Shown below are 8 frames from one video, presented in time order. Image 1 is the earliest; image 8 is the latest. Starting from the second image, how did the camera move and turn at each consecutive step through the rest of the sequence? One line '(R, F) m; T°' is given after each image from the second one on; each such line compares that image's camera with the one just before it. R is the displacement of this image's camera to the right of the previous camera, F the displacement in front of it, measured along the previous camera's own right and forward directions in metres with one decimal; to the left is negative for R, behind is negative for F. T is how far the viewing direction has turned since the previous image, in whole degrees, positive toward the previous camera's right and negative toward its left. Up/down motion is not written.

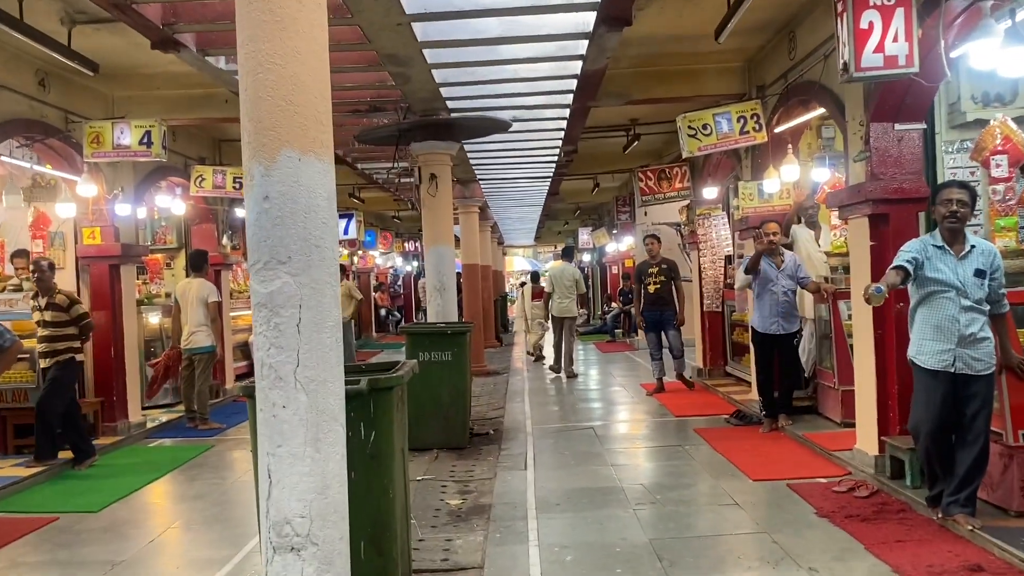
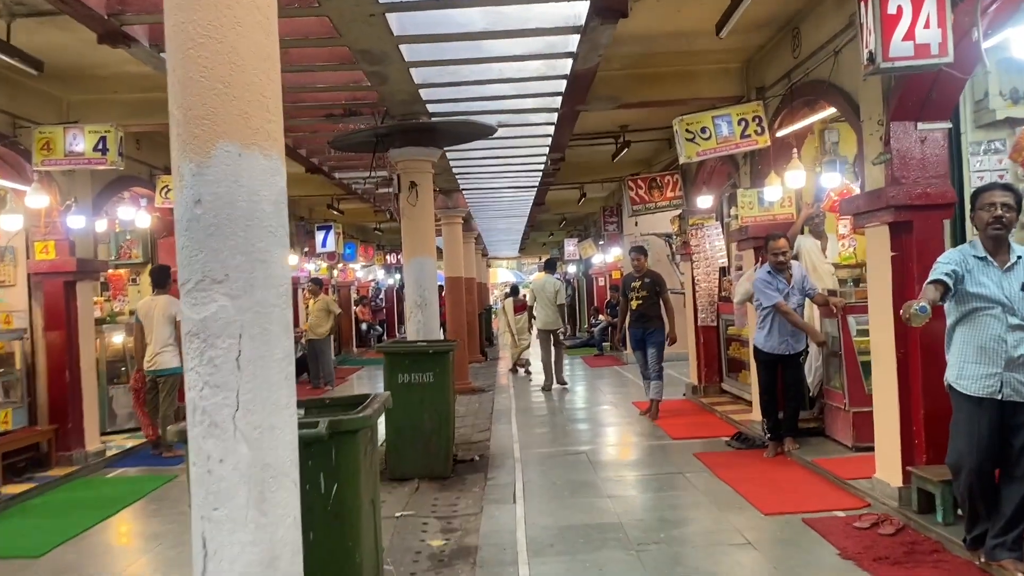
(0.0, +0.5) m; +1°
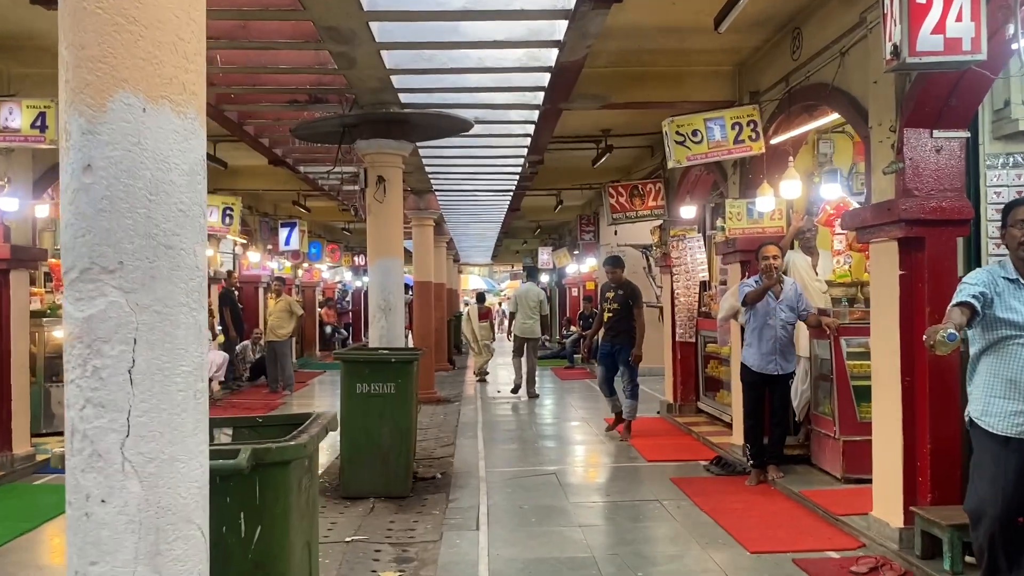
(0.0, +0.5) m; +2°
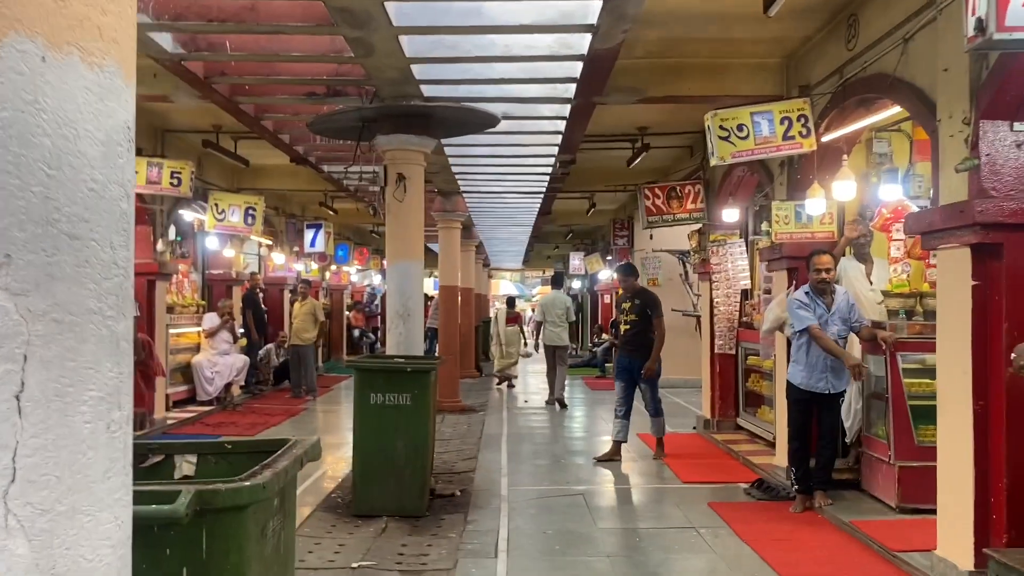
(0.0, +0.4) m; -2°
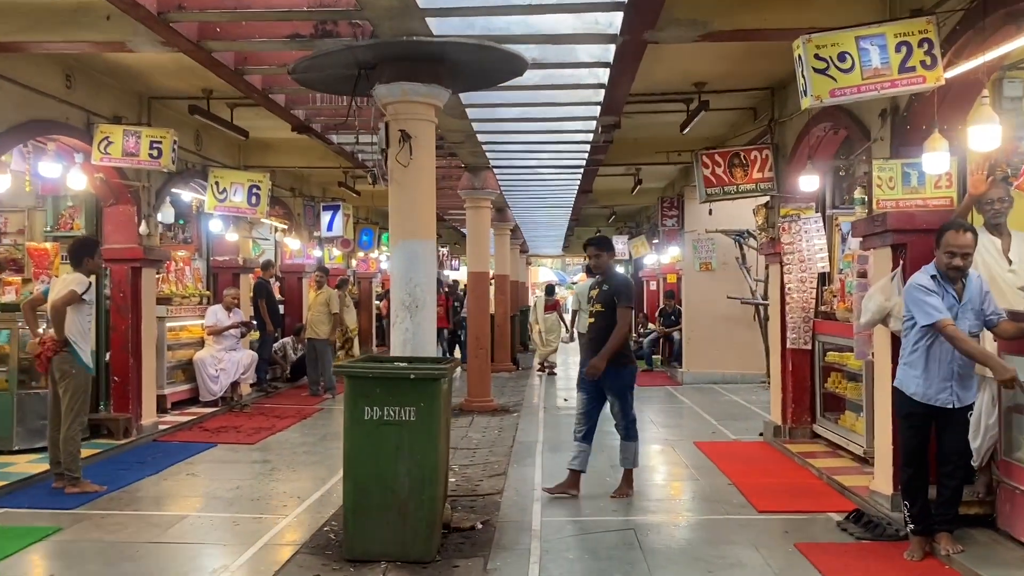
(+0.1, +1.2) m; -3°
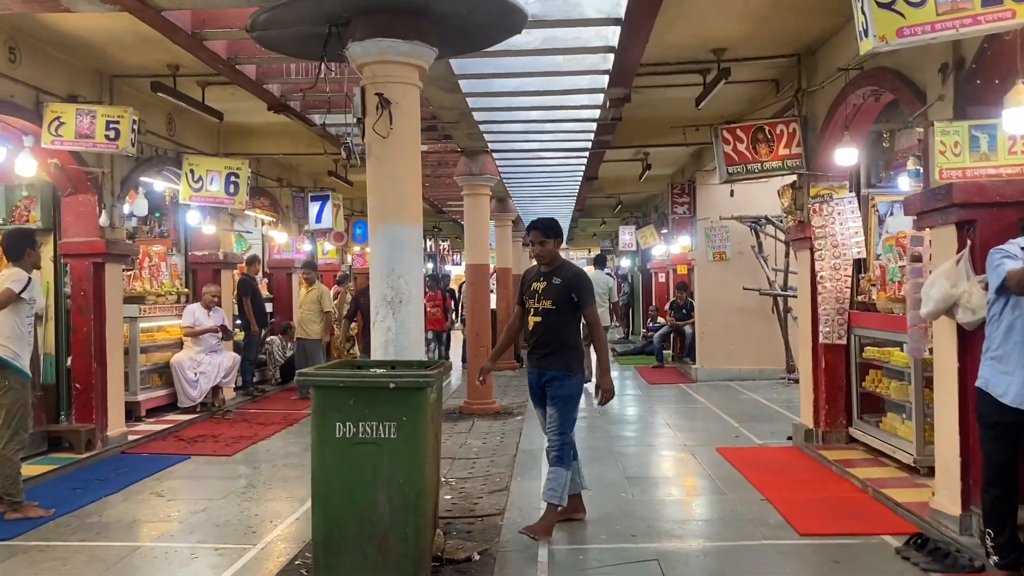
(0.0, +0.7) m; 0°
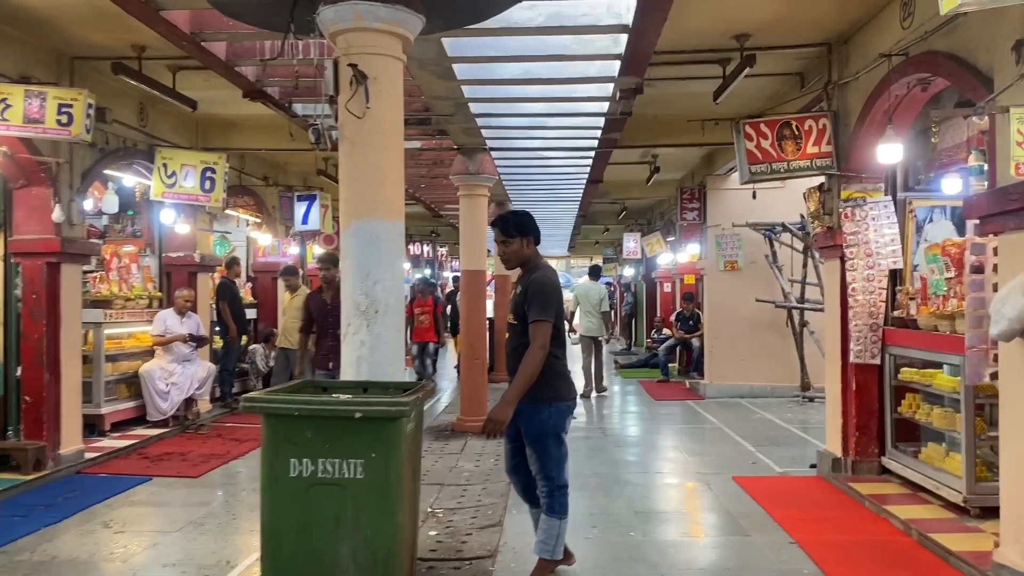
(0.0, +0.7) m; 0°
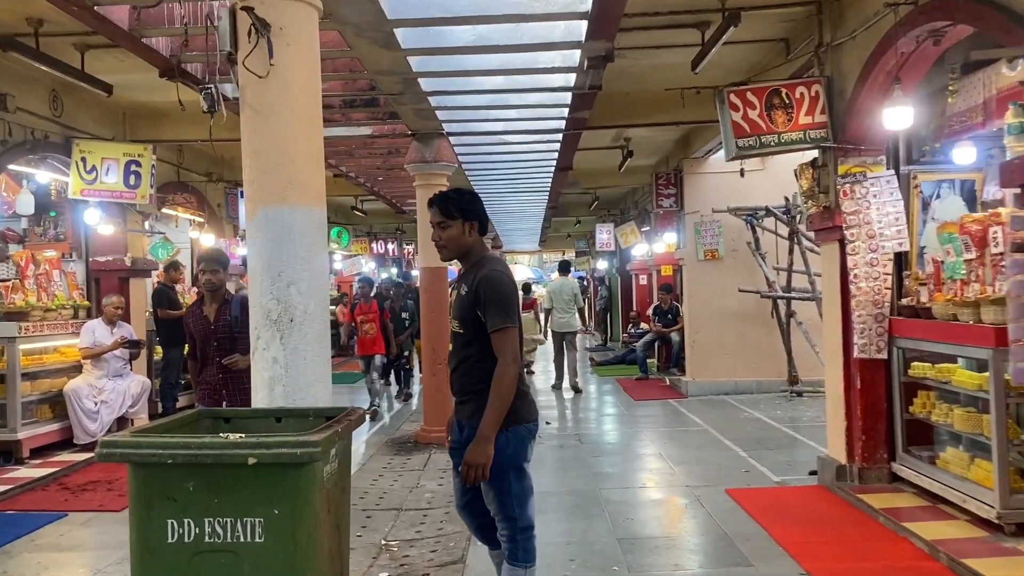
(+0.1, +0.7) m; +2°
